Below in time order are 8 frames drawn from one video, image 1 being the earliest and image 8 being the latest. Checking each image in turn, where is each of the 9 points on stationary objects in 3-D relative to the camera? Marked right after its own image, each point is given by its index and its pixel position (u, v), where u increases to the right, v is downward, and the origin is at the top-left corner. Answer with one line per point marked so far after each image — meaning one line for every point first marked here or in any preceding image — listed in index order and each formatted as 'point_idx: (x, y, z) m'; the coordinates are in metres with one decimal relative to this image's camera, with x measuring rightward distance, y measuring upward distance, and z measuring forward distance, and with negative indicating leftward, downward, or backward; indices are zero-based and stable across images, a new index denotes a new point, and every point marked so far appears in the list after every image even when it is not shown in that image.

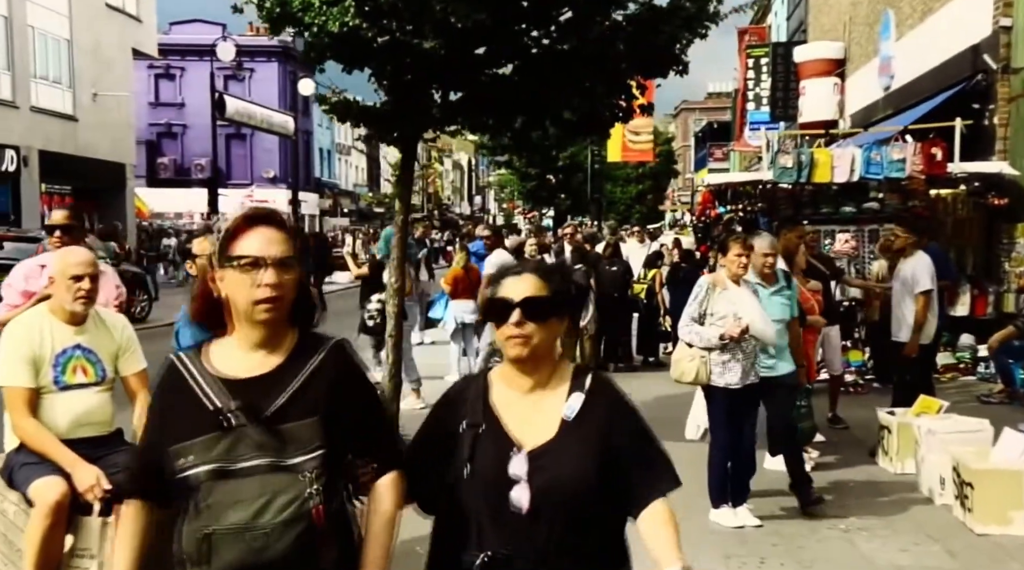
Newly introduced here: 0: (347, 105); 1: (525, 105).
0: (-1.3, +1.3, +8.7) m
1: (+0.1, +1.3, +8.6) m
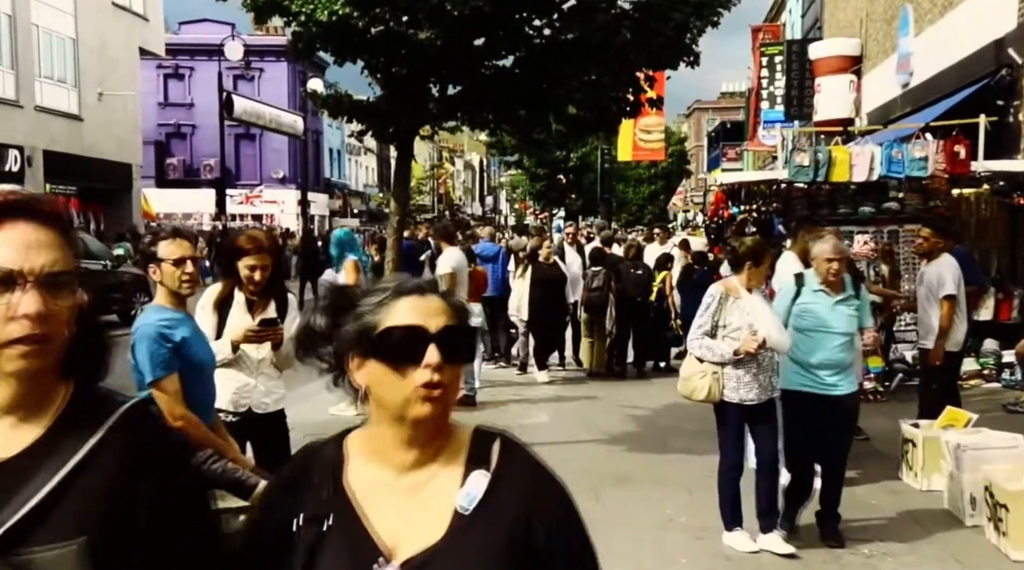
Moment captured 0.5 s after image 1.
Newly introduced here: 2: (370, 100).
0: (-1.2, +1.3, +8.3) m
1: (+0.1, +1.3, +8.2) m
2: (-1.0, +1.3, +8.3) m
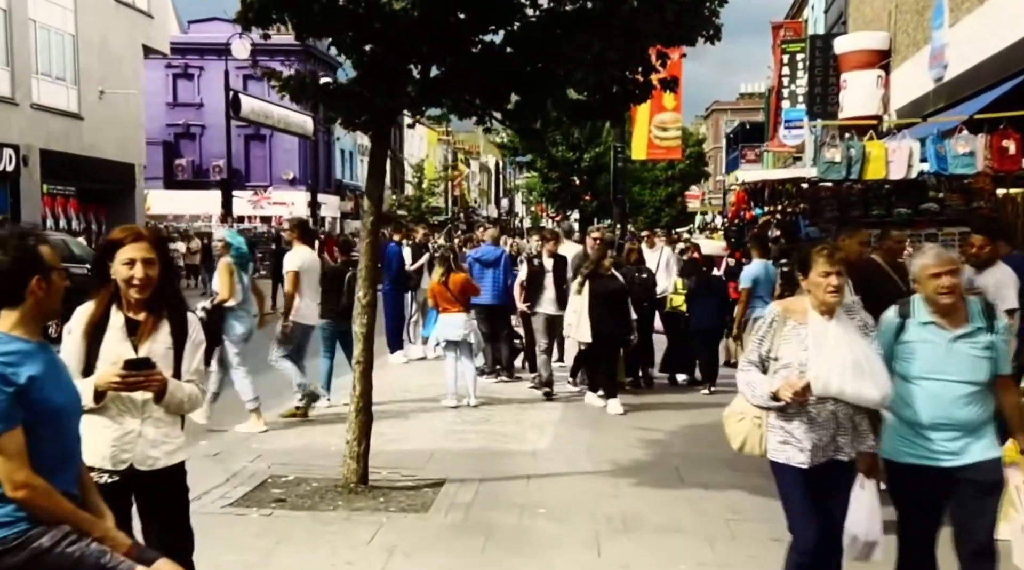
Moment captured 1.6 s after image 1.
0: (-1.3, +1.2, +7.2) m
1: (+0.1, +1.2, +7.1) m
2: (-1.1, +1.2, +7.2) m
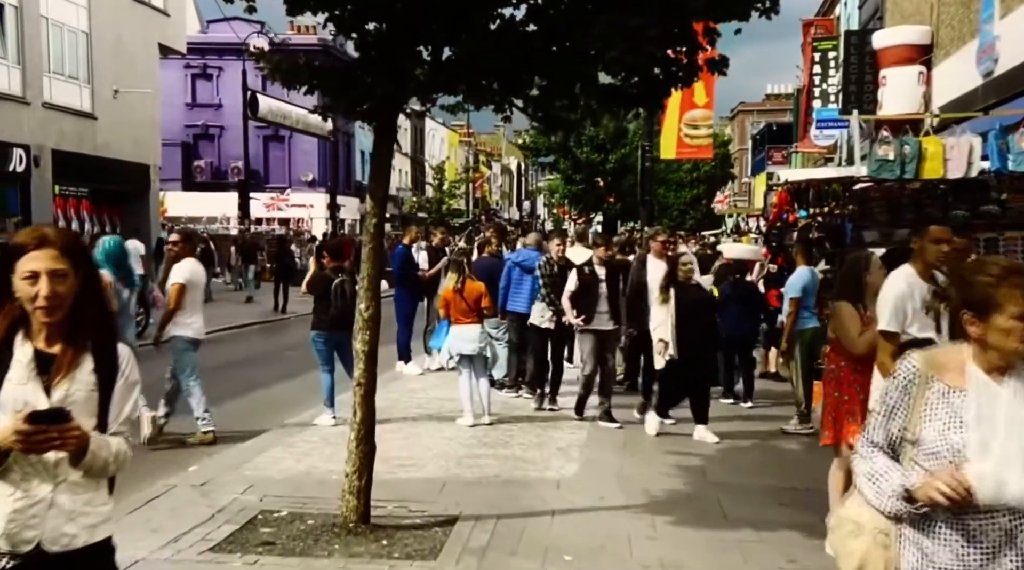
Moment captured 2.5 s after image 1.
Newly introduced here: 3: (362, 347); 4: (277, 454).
0: (-1.2, +1.2, +6.3) m
1: (+0.2, +1.2, +6.2) m
2: (-0.9, +1.2, +6.4) m
3: (-0.8, -0.4, +6.4) m
4: (-1.7, -1.2, +8.4) m
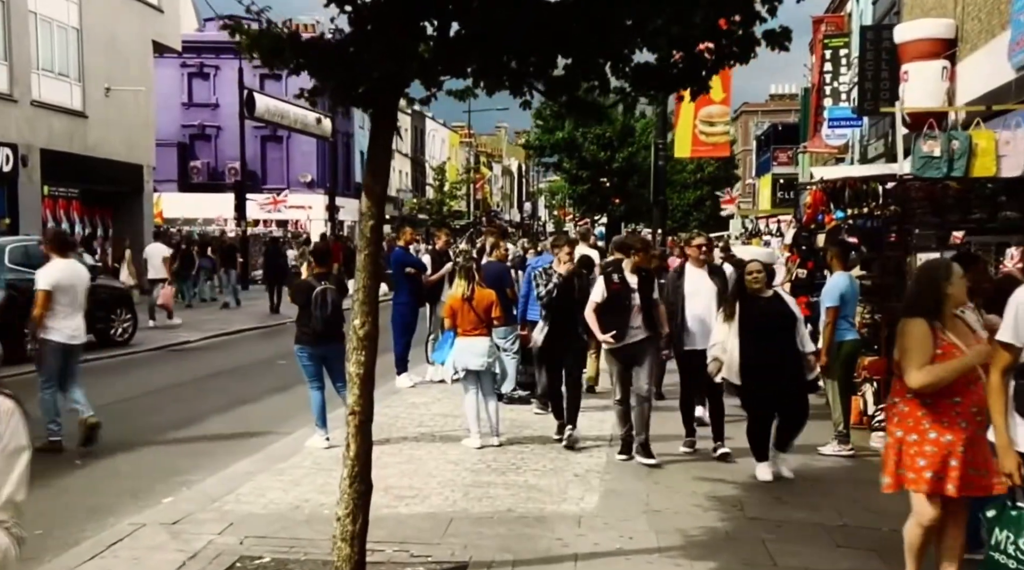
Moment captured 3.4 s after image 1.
0: (-1.1, +1.1, +5.4) m
1: (+0.3, +1.1, +5.2) m
2: (-0.8, +1.1, +5.5) m
3: (-0.7, -0.4, +5.5) m
4: (-1.6, -1.3, +7.5) m
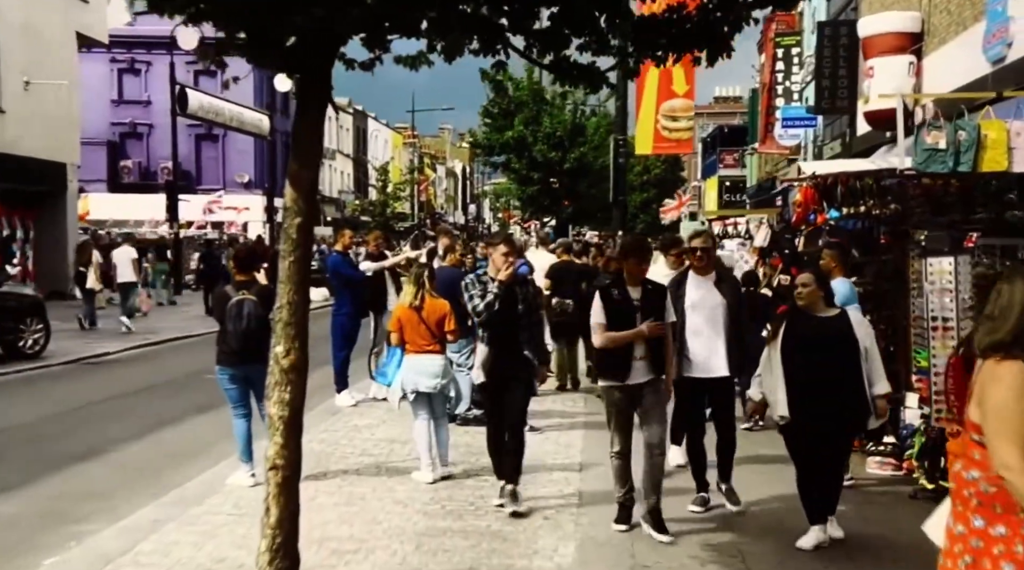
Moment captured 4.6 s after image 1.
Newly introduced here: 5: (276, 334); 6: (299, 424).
0: (-1.2, +1.1, +4.2) m
1: (+0.2, +1.1, +4.1) m
2: (-1.0, +1.1, +4.2) m
3: (-0.8, -0.5, +4.2) m
4: (-1.8, -1.3, +6.2) m
5: (-0.9, -0.2, +4.3) m
6: (-0.8, -0.5, +4.3) m
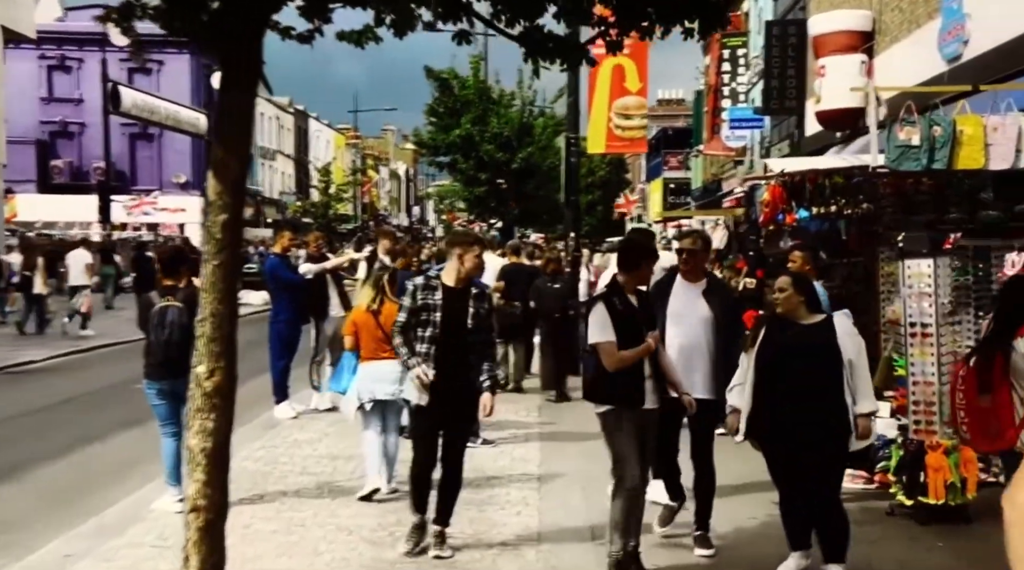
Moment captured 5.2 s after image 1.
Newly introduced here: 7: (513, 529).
0: (-1.3, +1.0, +3.5) m
1: (0.0, +1.0, +3.5) m
2: (-1.1, +1.0, +3.6) m
3: (-1.0, -0.5, +3.6) m
4: (-2.0, -1.4, +5.5) m
5: (-1.0, -0.2, +3.7) m
6: (-0.9, -0.5, +3.7) m
7: (0.0, -1.4, +6.7) m
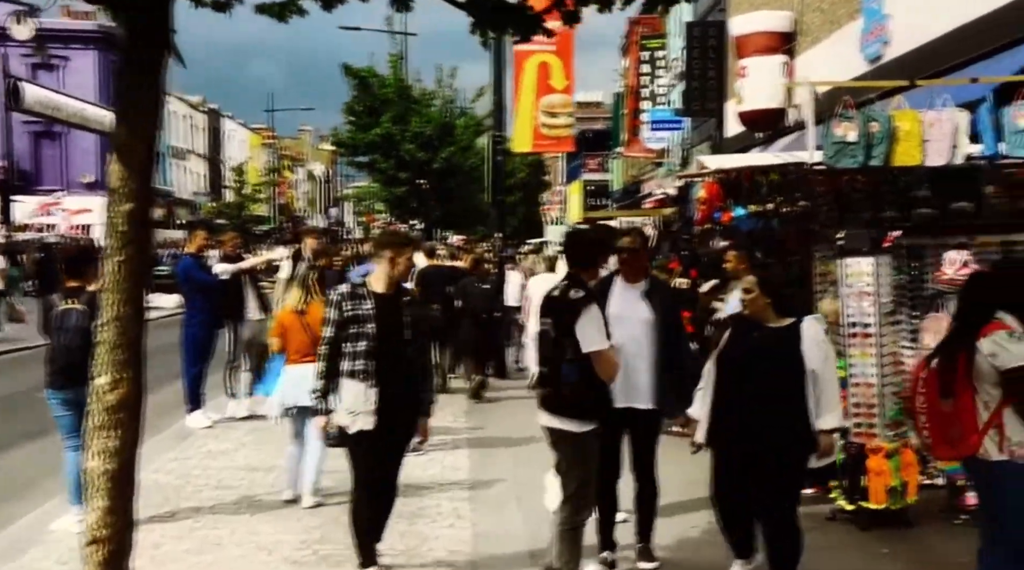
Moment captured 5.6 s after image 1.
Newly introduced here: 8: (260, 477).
0: (-1.5, +1.0, +3.1) m
1: (-0.1, +1.0, +3.1) m
2: (-1.2, +1.0, +3.2) m
3: (-1.1, -0.5, +3.2) m
4: (-2.3, -1.4, +5.0) m
5: (-1.1, -0.2, +3.2) m
6: (-1.0, -0.5, +3.2) m
7: (-0.4, -1.4, +6.3) m
8: (-1.7, -1.3, +7.9) m
